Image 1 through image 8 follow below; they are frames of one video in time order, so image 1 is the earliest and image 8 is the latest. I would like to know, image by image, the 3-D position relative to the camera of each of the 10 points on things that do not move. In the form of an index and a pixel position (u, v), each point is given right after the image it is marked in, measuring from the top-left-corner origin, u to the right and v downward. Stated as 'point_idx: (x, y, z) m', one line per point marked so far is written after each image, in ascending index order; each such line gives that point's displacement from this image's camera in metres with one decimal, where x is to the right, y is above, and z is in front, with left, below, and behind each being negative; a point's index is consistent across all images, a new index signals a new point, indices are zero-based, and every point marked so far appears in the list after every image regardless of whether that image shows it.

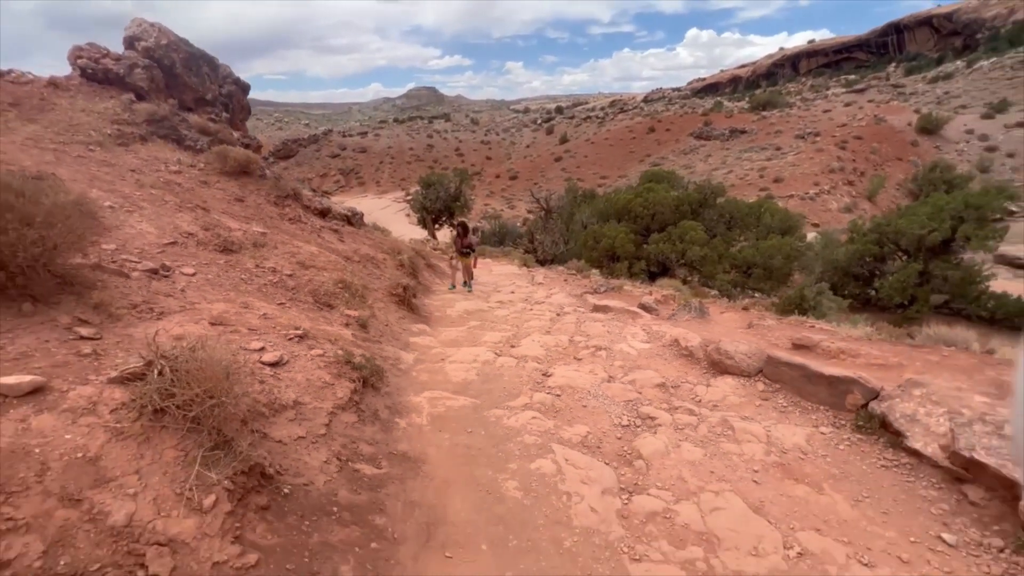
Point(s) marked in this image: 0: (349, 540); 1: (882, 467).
0: (-1.0, -1.5, +2.7) m
1: (+3.2, -1.5, +3.8) m
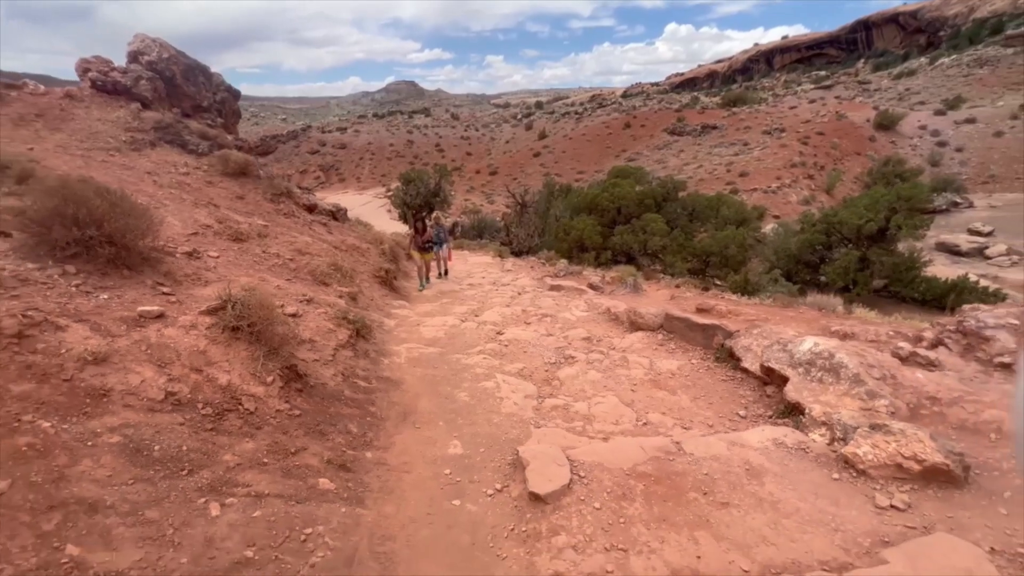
0: (-1.5, -1.2, +4.3) m
1: (+2.6, -1.1, +5.5) m
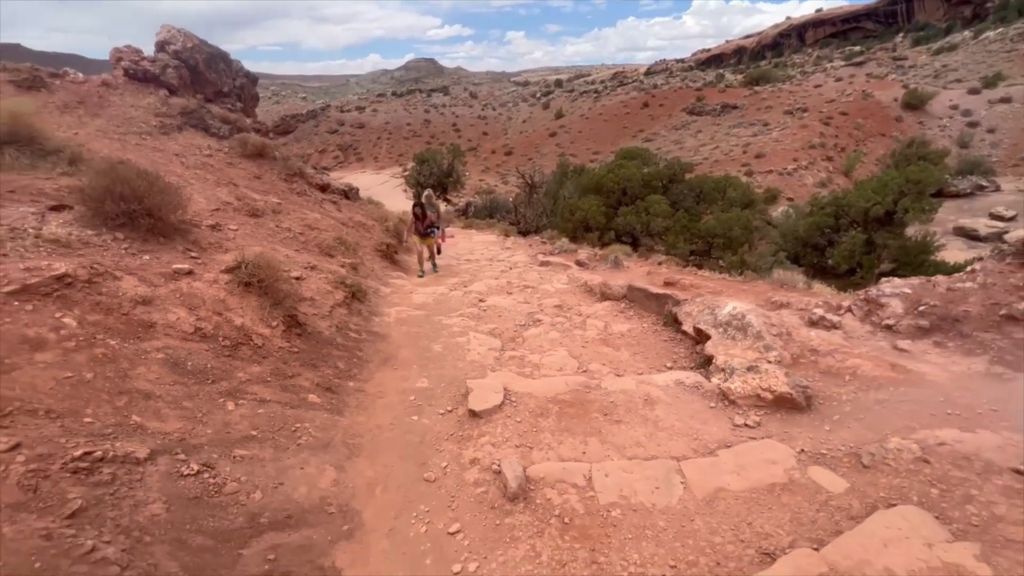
0: (-2.0, -0.8, +5.3) m
1: (+2.1, -0.7, +6.4) m
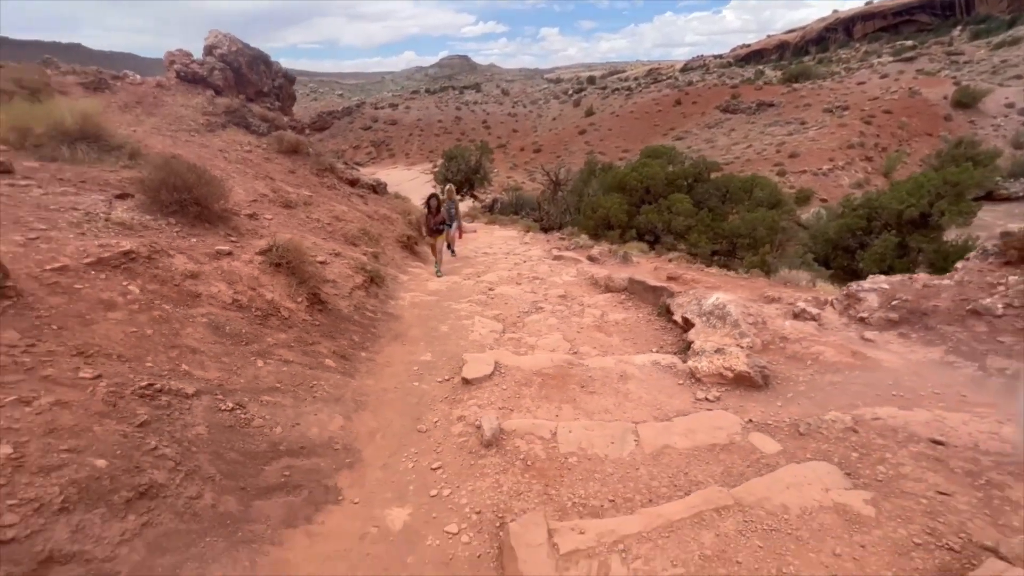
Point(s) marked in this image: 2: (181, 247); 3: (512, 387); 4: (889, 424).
0: (-2.0, -0.5, +6.0) m
1: (+2.1, -0.6, +6.8) m
2: (-4.0, +0.5, +5.5) m
3: (0.0, -1.0, +4.7) m
4: (+3.0, -1.1, +3.6) m
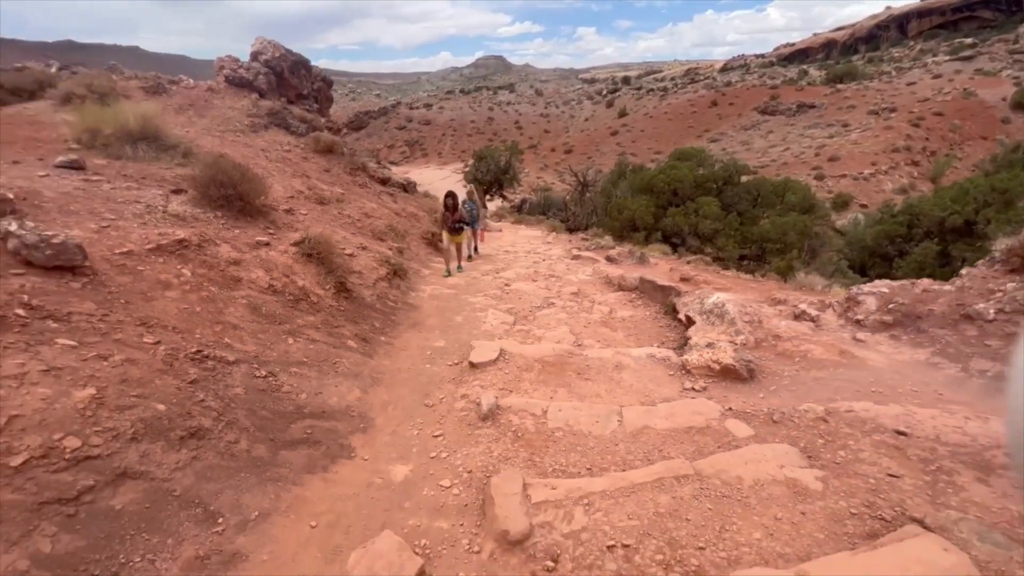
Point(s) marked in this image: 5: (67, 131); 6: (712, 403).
0: (-1.9, -0.4, +6.5) m
1: (+2.3, -0.6, +7.1) m
2: (-3.9, +0.7, +6.1) m
3: (0.0, -0.9, +5.1) m
4: (+3.0, -1.1, +3.9) m
5: (-8.9, +3.2, +9.0) m
6: (+1.9, -1.1, +4.3) m
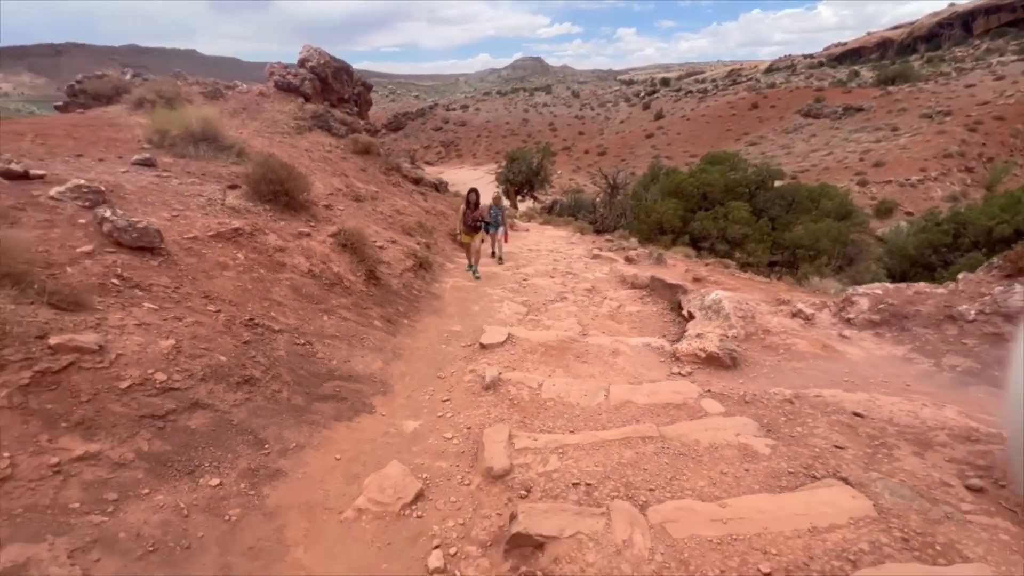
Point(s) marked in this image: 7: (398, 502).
0: (-1.7, -0.2, +7.2) m
1: (+2.5, -0.5, +7.5) m
2: (-3.7, +0.9, +7.0) m
3: (+0.1, -0.8, +5.7) m
4: (+2.9, -1.1, +4.2) m
5: (-8.4, +3.5, +10.2) m
6: (+1.9, -1.0, +4.8) m
7: (-0.8, -1.4, +3.0) m
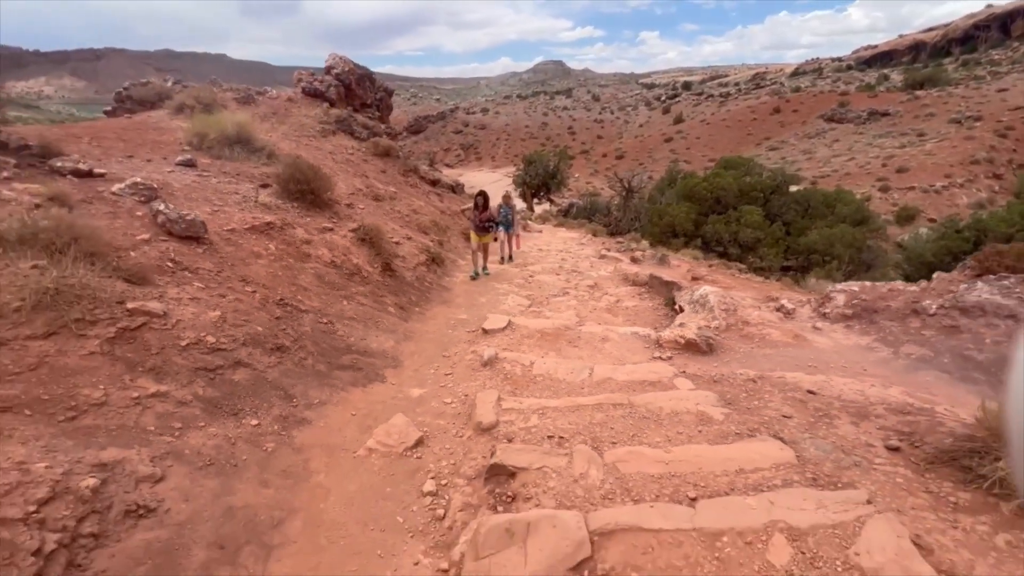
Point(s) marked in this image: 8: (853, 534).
0: (-1.7, -0.1, +7.9) m
1: (+2.6, -0.4, +8.0) m
2: (-3.6, +1.1, +7.7) m
3: (+0.1, -0.7, +6.3) m
4: (+2.9, -1.0, +4.7) m
5: (-8.2, +3.8, +11.2) m
6: (+1.9, -0.9, +5.3) m
7: (-0.9, -1.3, +3.6) m
8: (+1.8, -1.3, +2.4) m
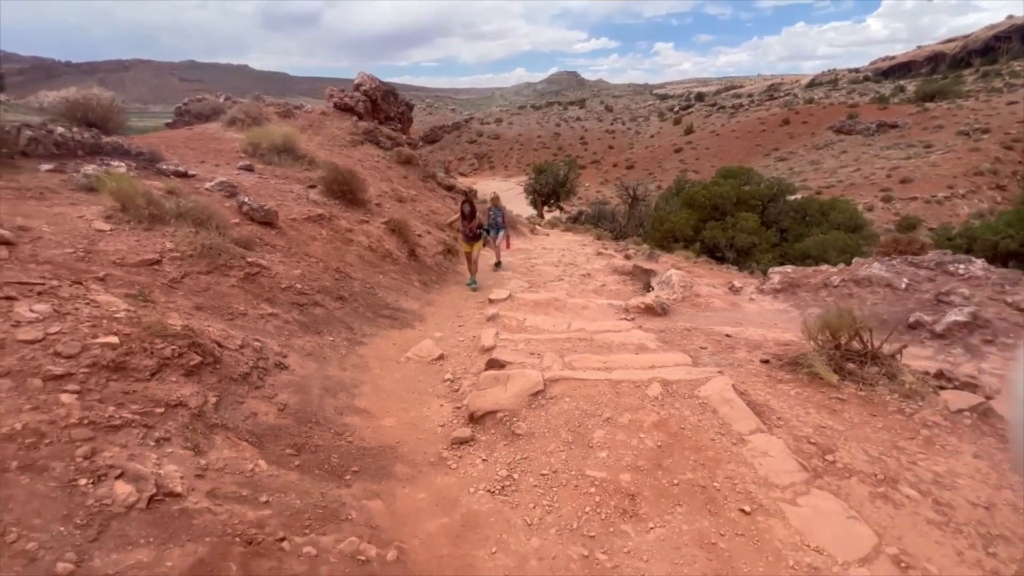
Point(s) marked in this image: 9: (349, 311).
0: (-1.6, +0.3, +9.6) m
1: (+2.6, -0.1, +9.6) m
2: (-3.6, +1.5, +9.5) m
3: (+0.1, -0.3, +7.9) m
4: (+2.8, -0.6, +6.3) m
5: (-8.0, +4.2, +13.1) m
6: (+1.8, -0.5, +6.9) m
7: (-1.0, -0.8, +5.3) m
8: (+1.7, -0.8, +4.0) m
9: (-2.2, -0.3, +6.0) m
